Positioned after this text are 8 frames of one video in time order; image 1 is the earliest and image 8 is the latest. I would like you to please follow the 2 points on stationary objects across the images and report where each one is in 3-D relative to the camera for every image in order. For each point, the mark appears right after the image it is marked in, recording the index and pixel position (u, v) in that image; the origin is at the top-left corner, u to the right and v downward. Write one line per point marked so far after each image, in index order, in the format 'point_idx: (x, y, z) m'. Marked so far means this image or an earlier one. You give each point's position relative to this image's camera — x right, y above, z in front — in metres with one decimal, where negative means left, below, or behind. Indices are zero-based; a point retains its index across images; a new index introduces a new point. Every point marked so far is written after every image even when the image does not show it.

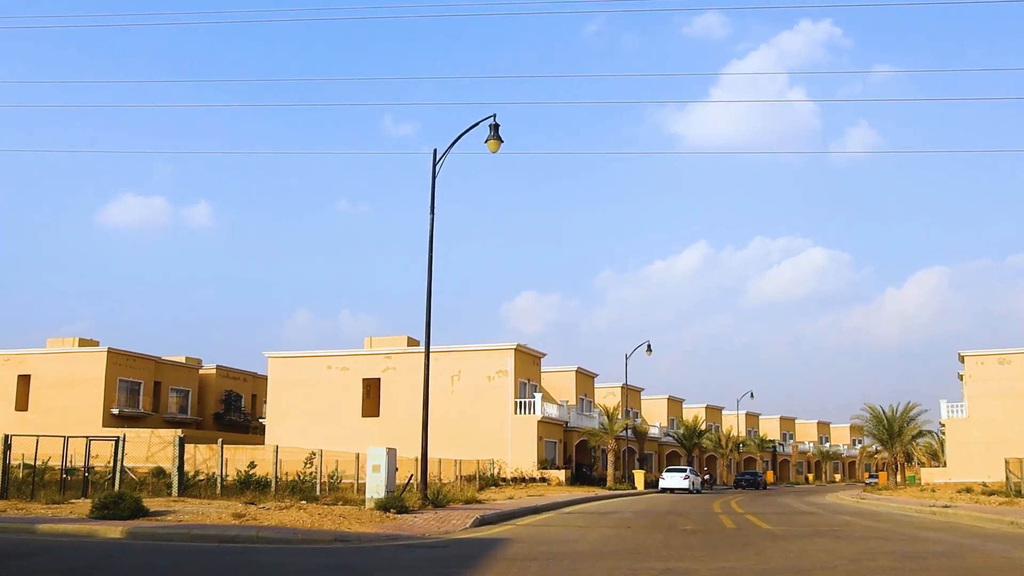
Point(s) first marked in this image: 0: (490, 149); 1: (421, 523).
0: (-0.4, +2.2, +19.5) m
1: (-1.1, -2.8, +14.7) m
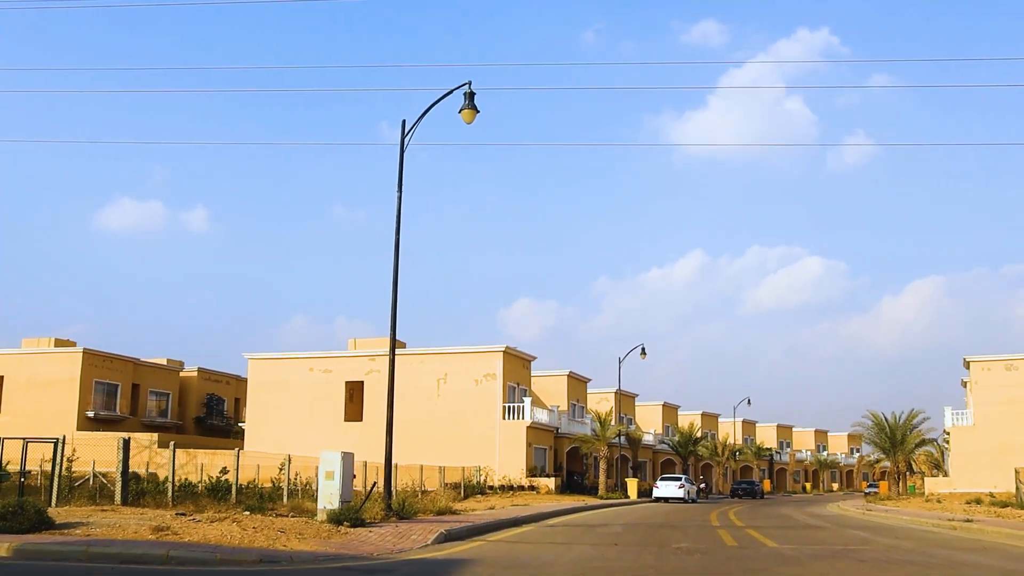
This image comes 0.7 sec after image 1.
0: (-0.7, +2.4, +17.6) m
1: (-1.4, -2.6, +12.7) m
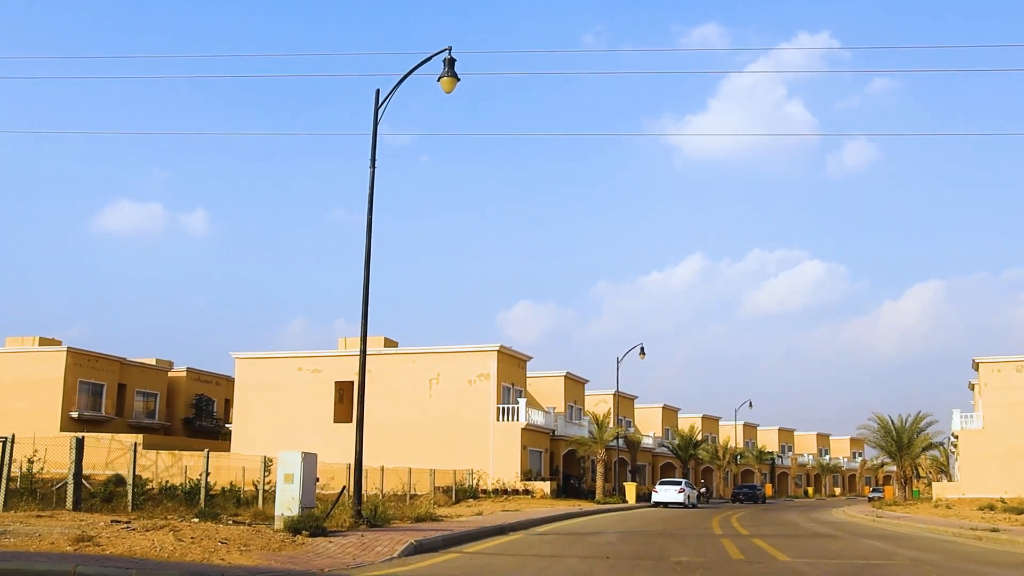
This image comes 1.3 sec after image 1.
0: (-0.9, +2.6, +16.1) m
1: (-1.7, -2.4, +11.2) m
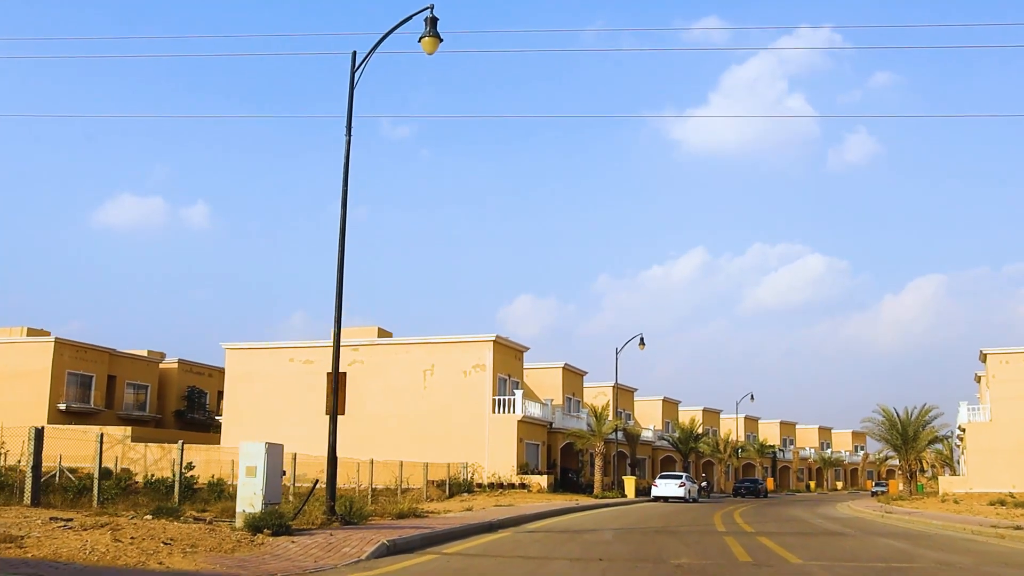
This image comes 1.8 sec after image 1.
0: (-1.0, +2.8, +14.9) m
1: (-1.8, -2.2, +10.0) m
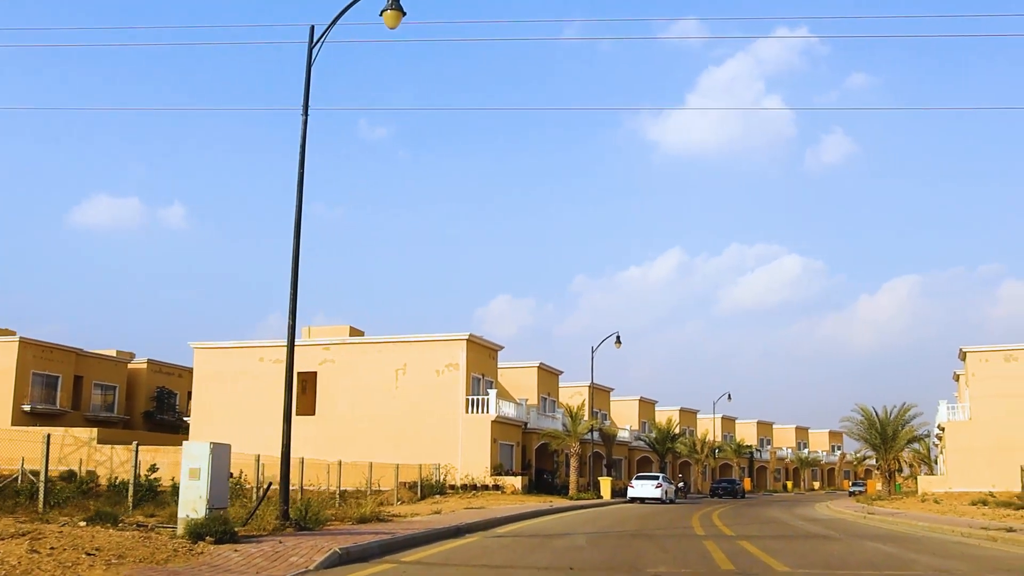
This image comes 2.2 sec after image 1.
0: (-1.4, +2.9, +14.0) m
1: (-2.1, -2.1, +9.1) m
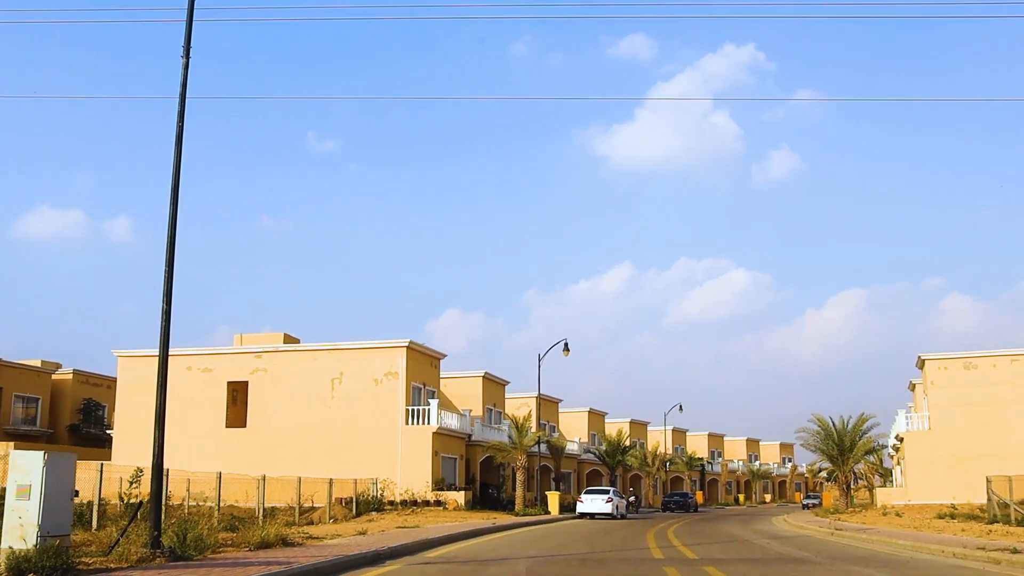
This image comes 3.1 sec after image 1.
0: (-2.1, +3.1, +11.7) m
1: (-2.6, -1.8, +6.8) m
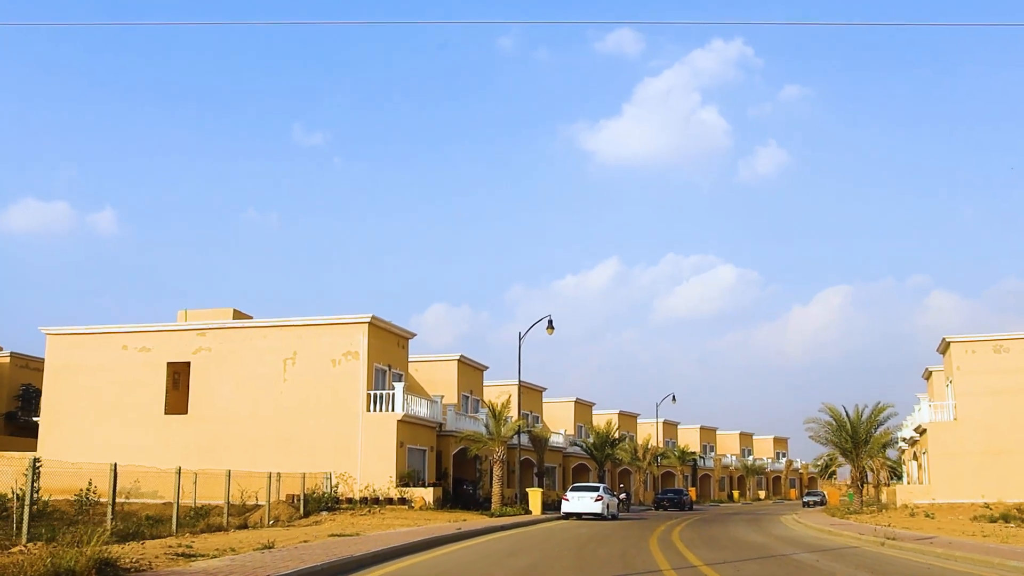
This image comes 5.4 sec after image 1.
0: (-2.5, +4.0, +6.6) m
1: (-2.9, -1.0, +1.7) m
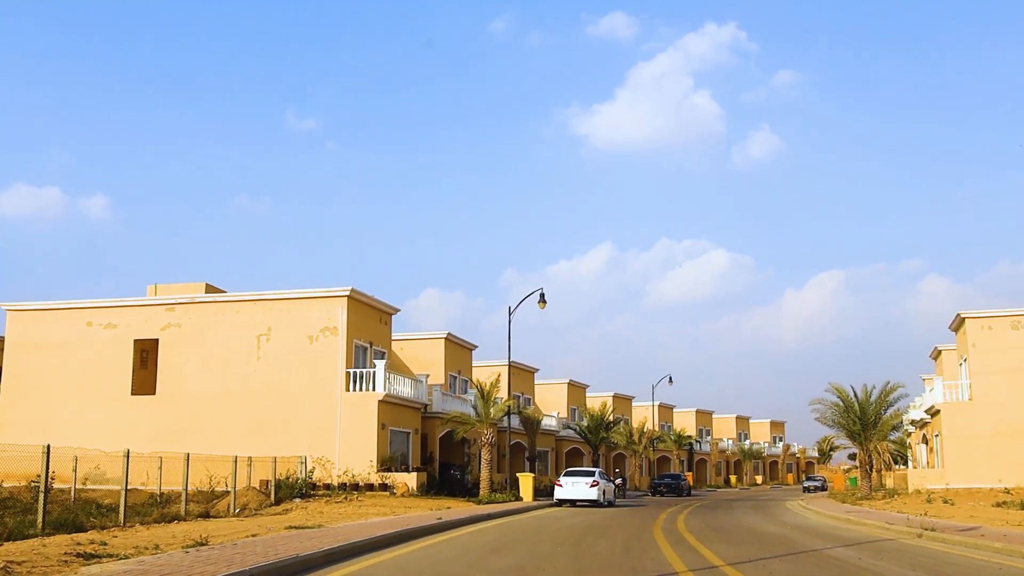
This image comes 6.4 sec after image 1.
0: (-2.6, +4.4, +4.2) m
1: (-3.0, -0.6, -0.7) m
